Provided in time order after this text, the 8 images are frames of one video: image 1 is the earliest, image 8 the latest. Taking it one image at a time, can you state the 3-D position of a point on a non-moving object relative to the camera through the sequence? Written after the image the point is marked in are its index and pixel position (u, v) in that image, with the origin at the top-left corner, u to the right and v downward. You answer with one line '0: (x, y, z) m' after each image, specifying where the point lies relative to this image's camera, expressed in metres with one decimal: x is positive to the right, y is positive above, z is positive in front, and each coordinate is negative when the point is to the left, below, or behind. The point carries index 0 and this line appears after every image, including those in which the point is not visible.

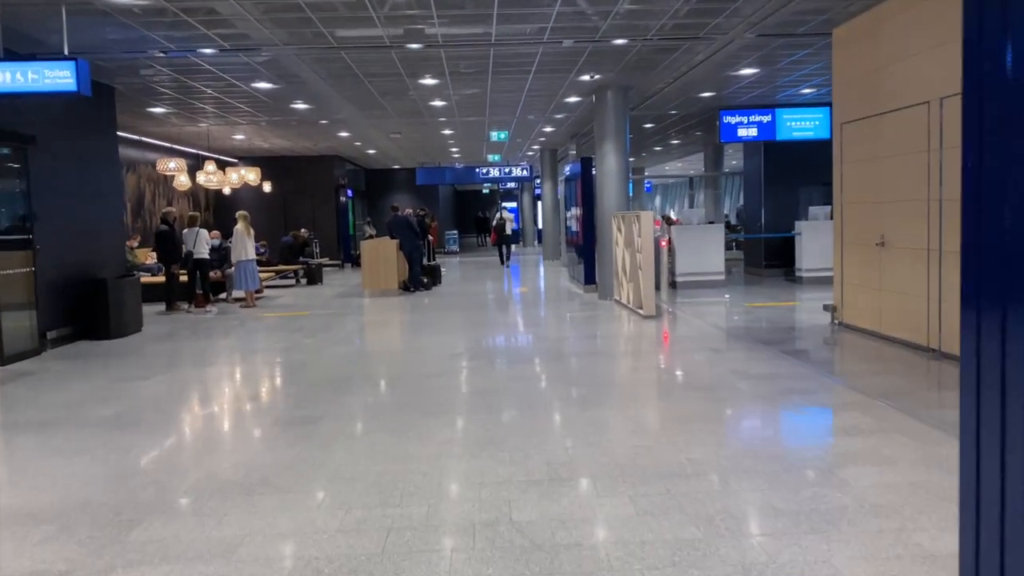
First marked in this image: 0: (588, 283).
0: (+1.2, 0.0, +12.9) m
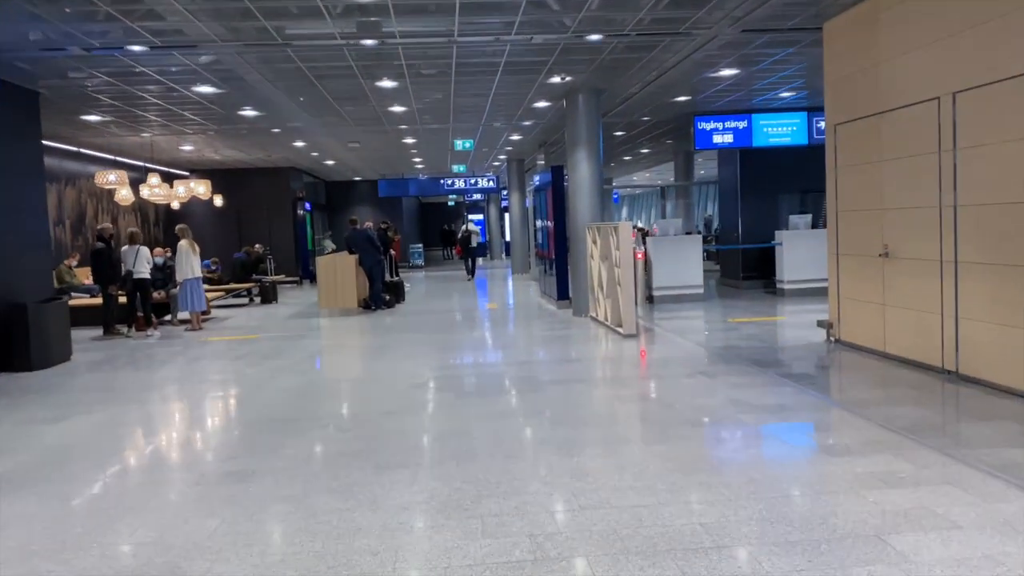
0: (+0.7, -0.2, +12.2) m
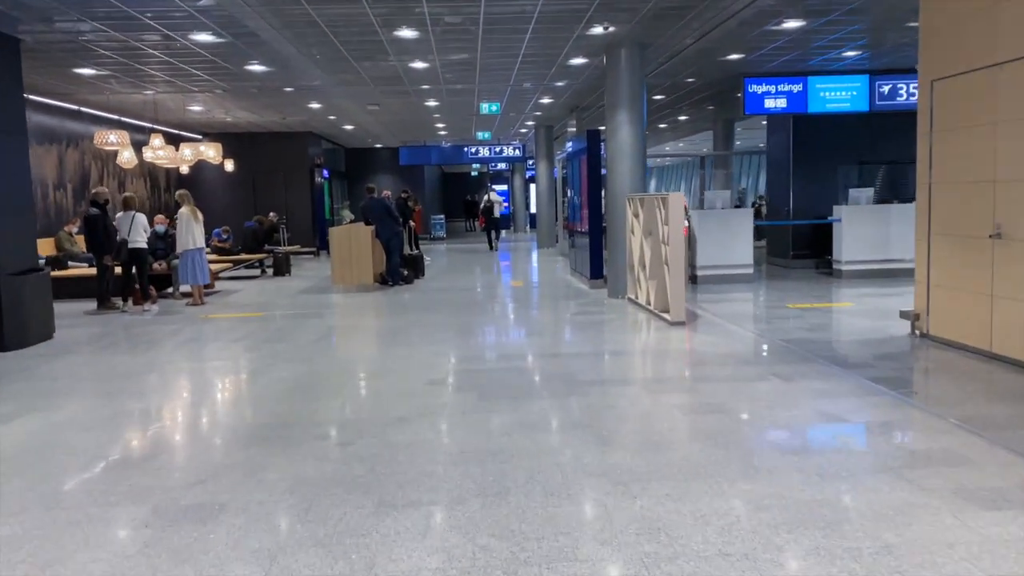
0: (+1.1, +0.1, +11.1) m
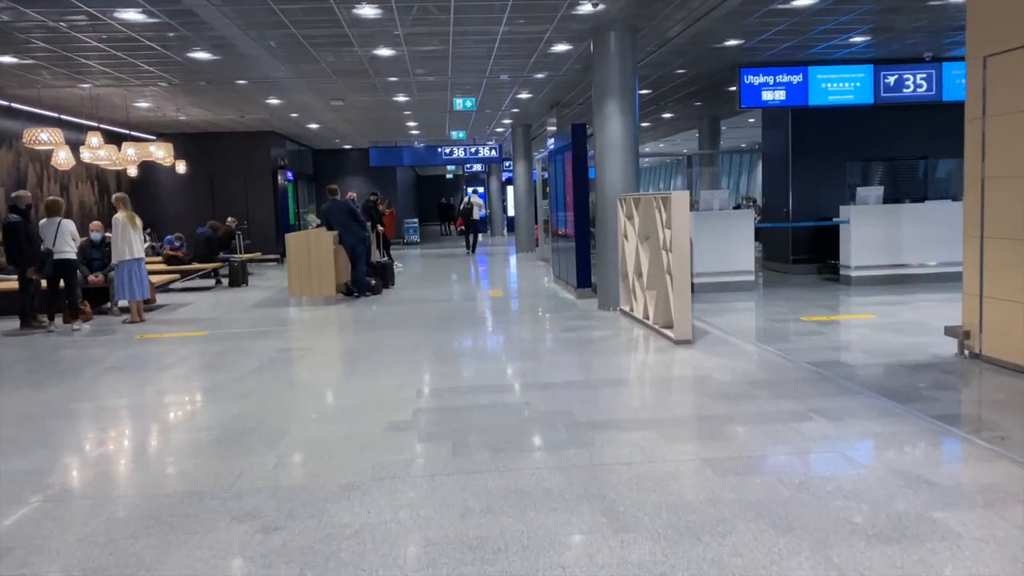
0: (+0.9, 0.0, +10.1) m
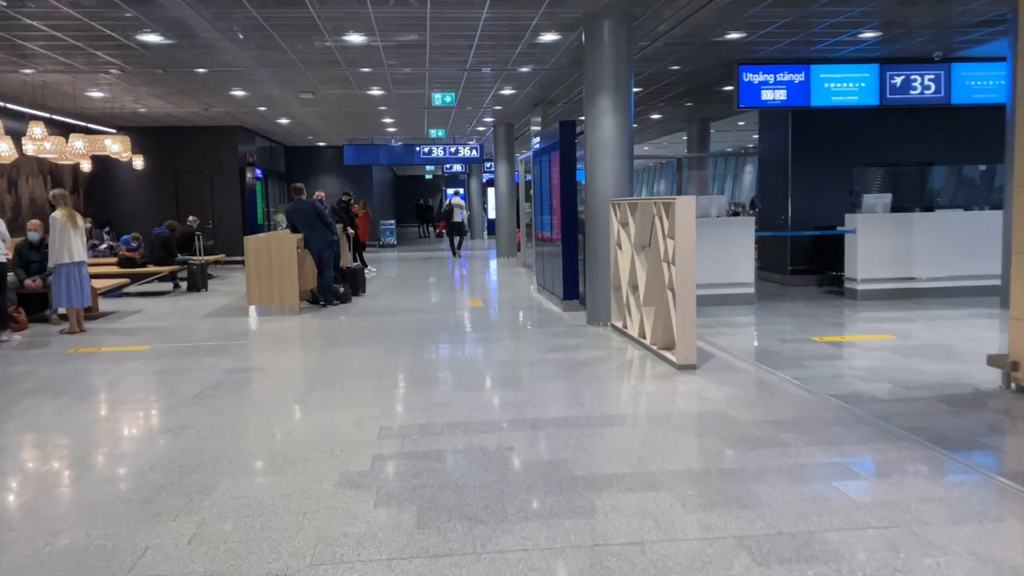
0: (+0.6, -0.1, +9.3) m
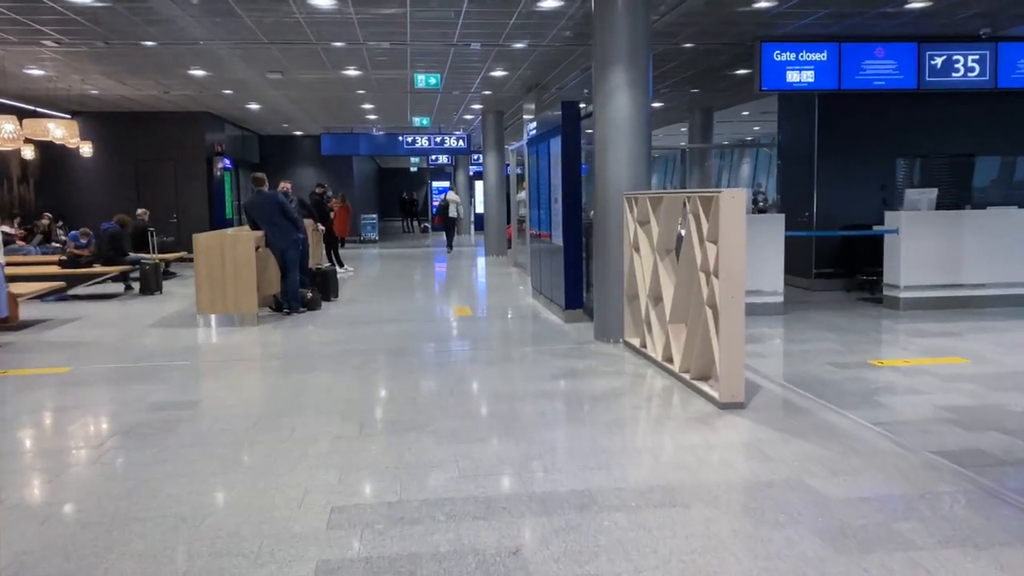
0: (+0.6, -0.2, +8.1) m
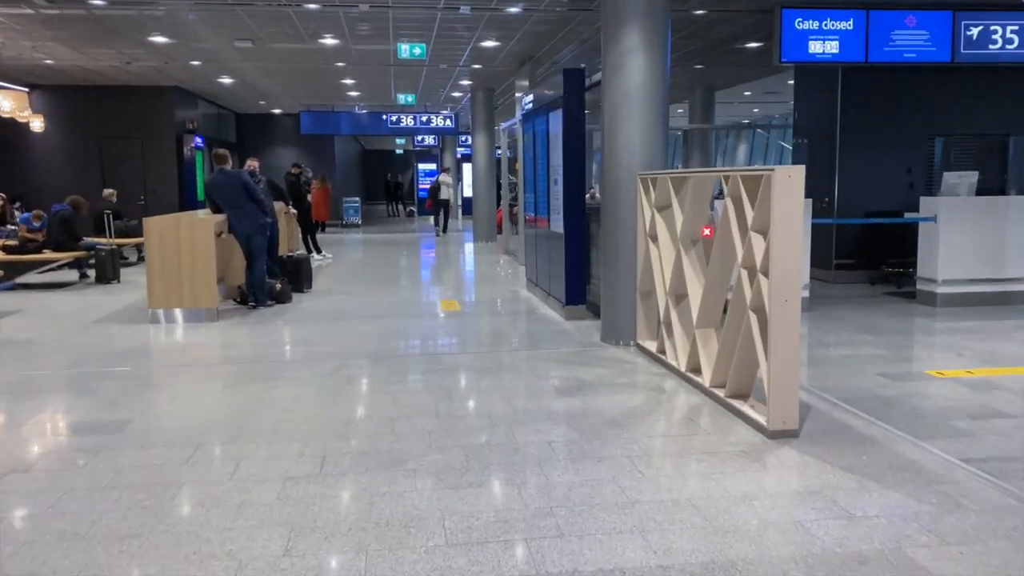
0: (+0.5, -0.1, +7.2) m
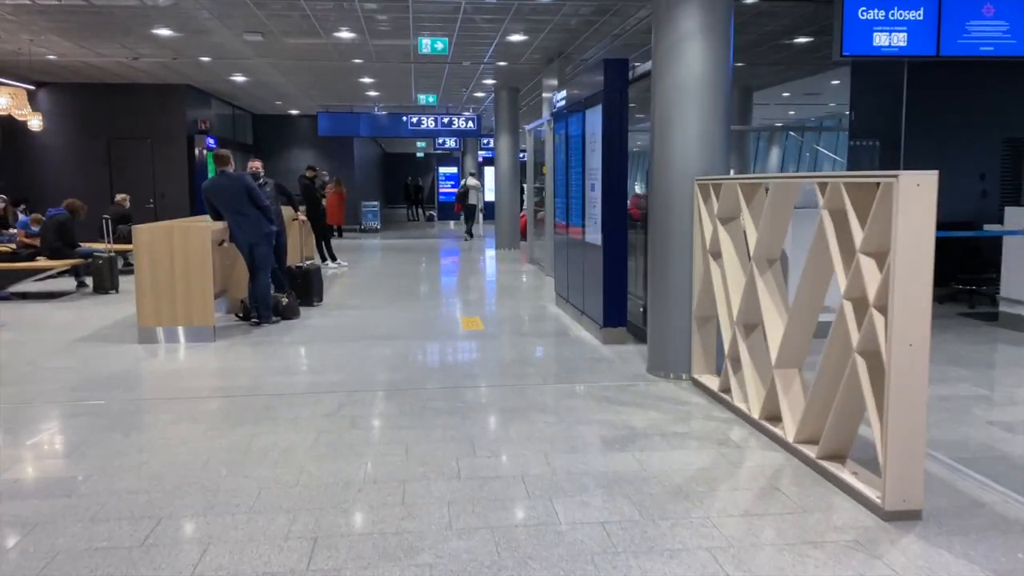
0: (+0.8, -0.3, +6.4) m
